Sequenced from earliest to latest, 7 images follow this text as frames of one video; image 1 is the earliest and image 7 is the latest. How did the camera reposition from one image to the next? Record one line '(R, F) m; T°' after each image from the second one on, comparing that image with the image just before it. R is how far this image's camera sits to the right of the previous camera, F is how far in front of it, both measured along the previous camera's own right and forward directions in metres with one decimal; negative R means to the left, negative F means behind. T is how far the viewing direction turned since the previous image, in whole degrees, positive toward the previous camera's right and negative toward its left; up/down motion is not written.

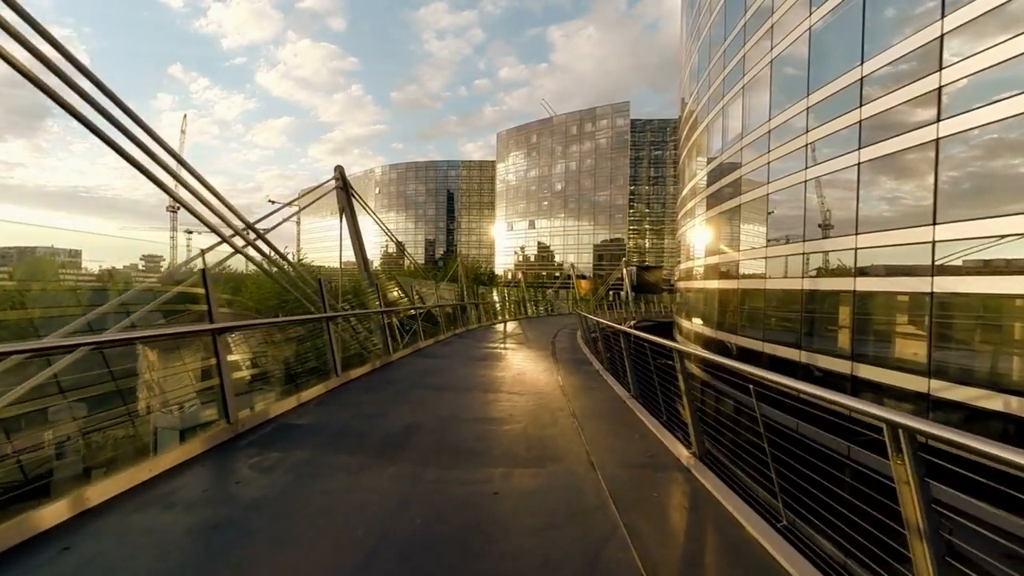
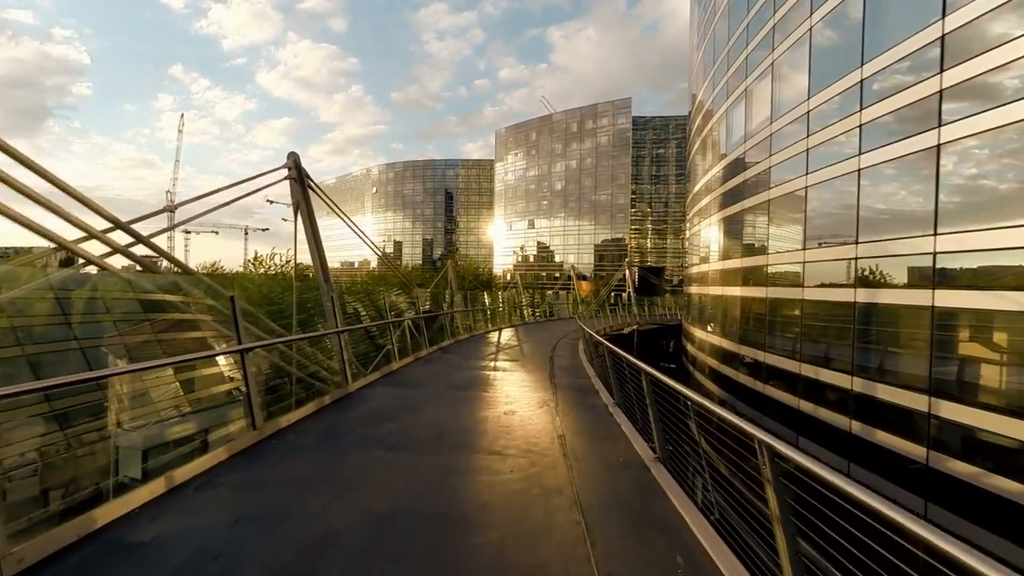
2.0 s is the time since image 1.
(+0.1, +1.5) m; 0°
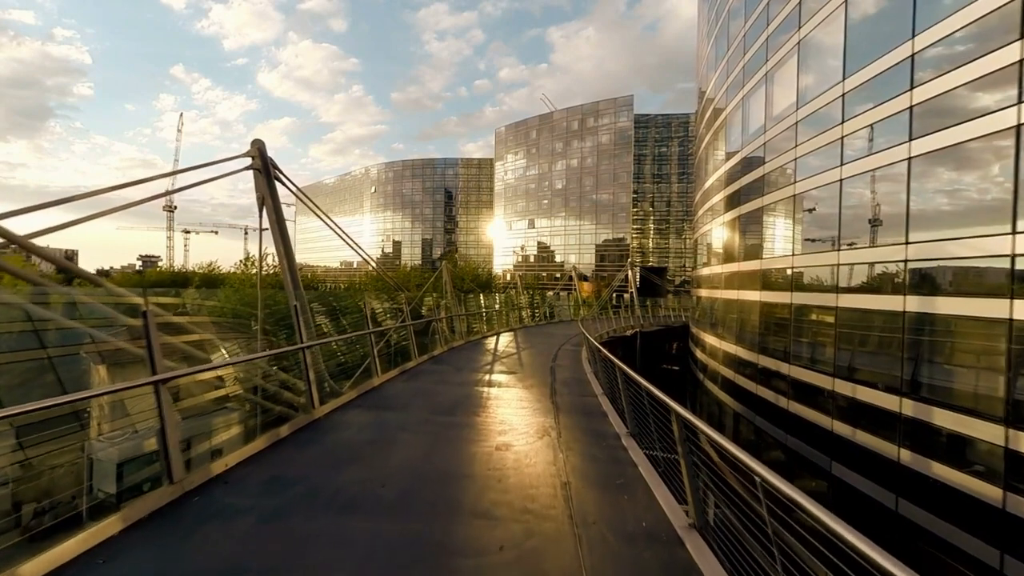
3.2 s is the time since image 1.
(+0.1, +0.9) m; 0°
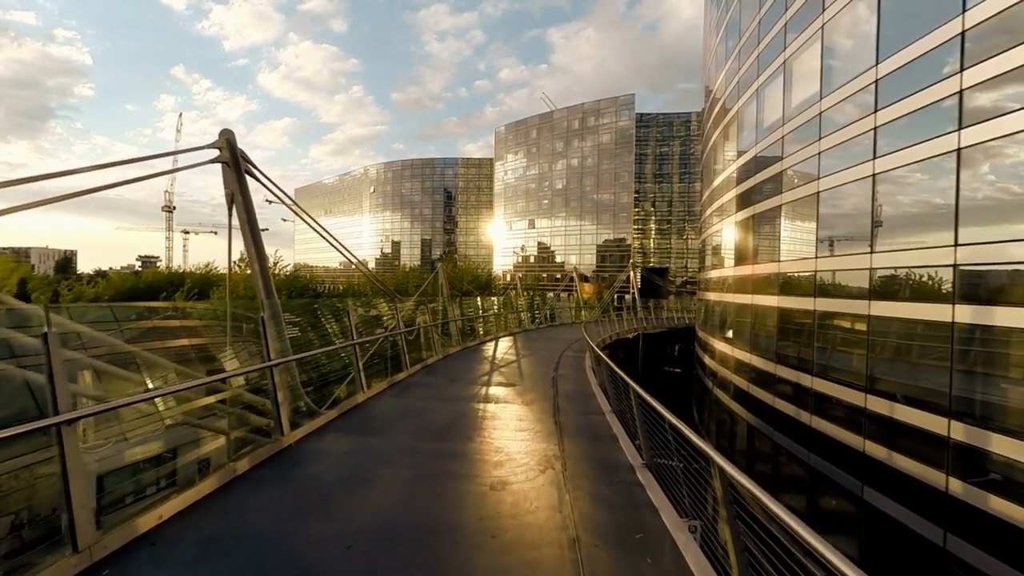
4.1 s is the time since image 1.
(0.0, +0.7) m; 0°
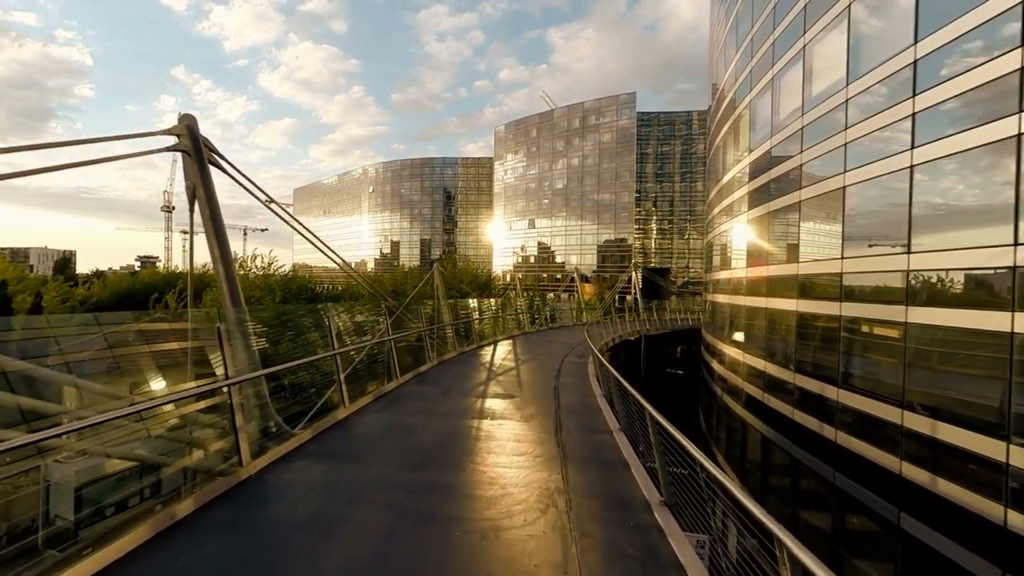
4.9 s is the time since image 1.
(0.0, +0.6) m; 0°
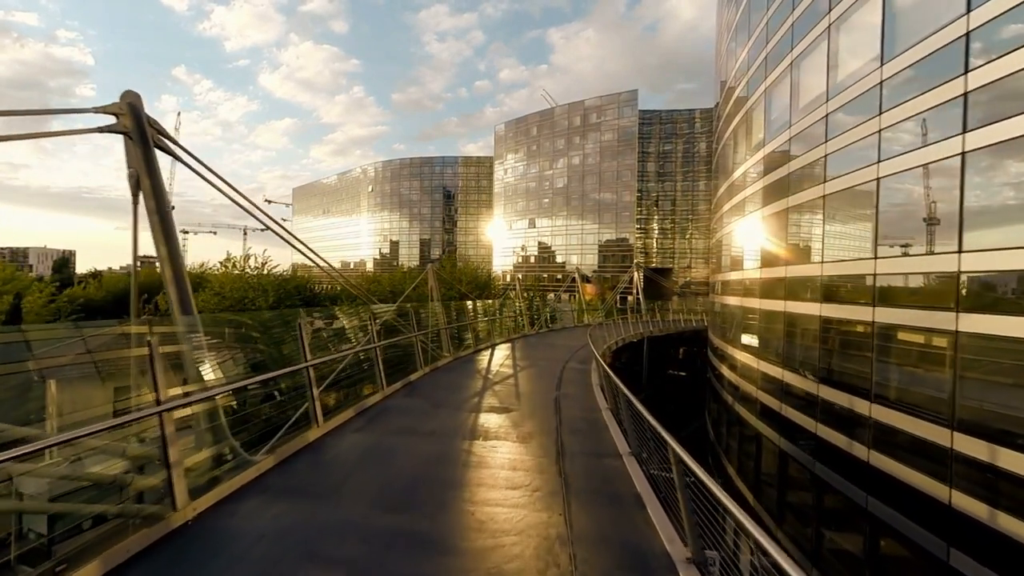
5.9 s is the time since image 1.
(0.0, +0.7) m; 0°
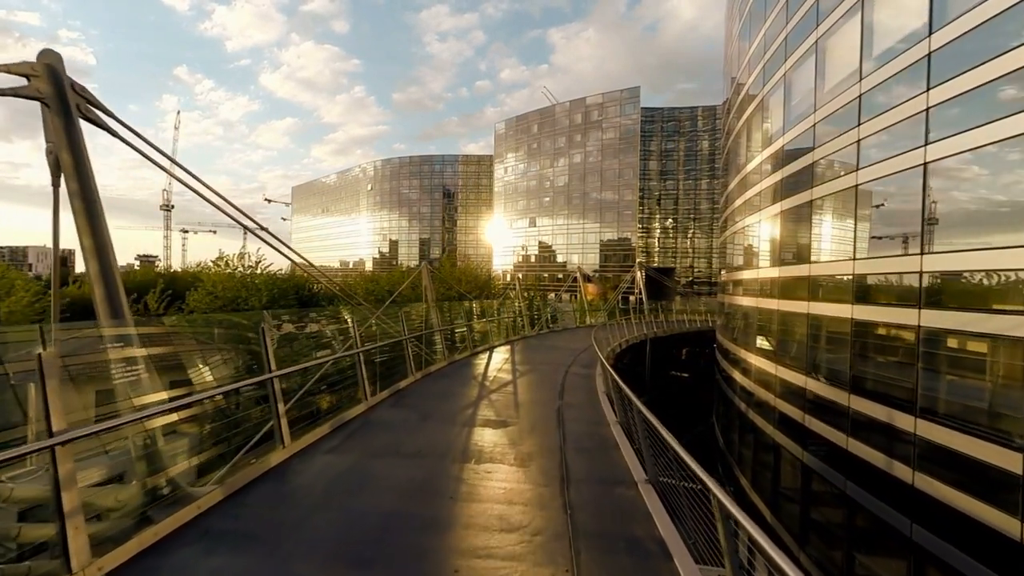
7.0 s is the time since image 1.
(0.0, +0.7) m; 0°
